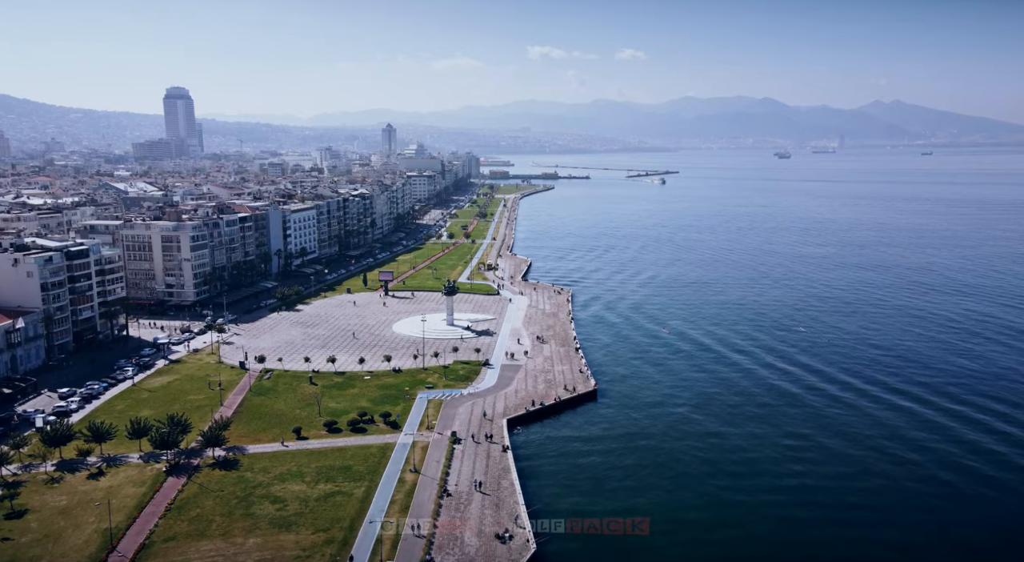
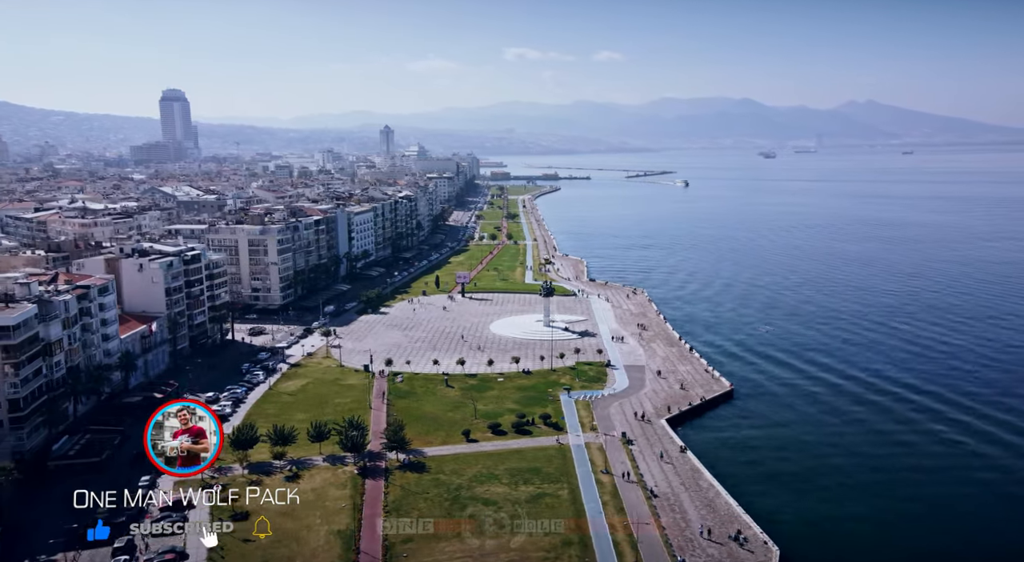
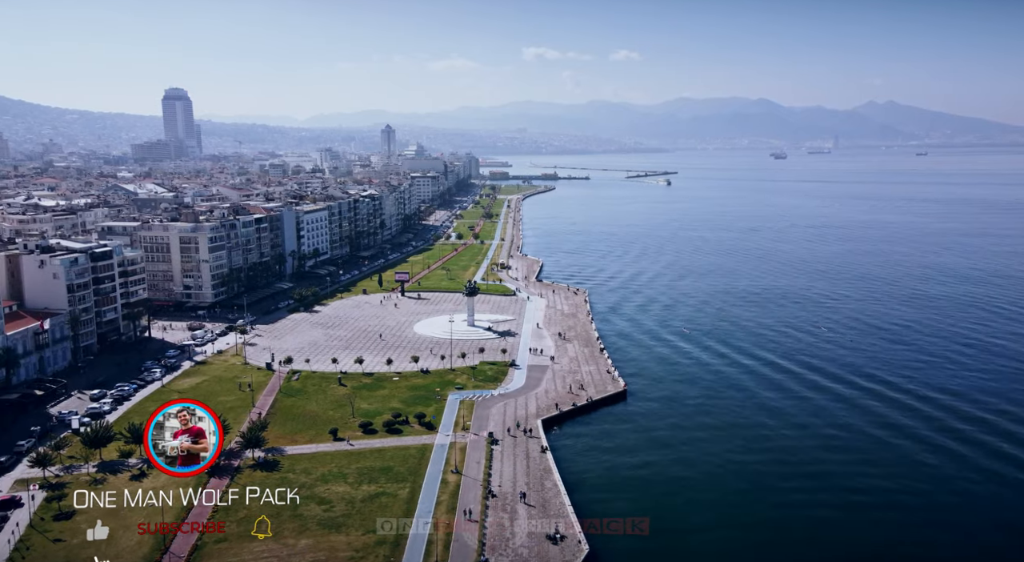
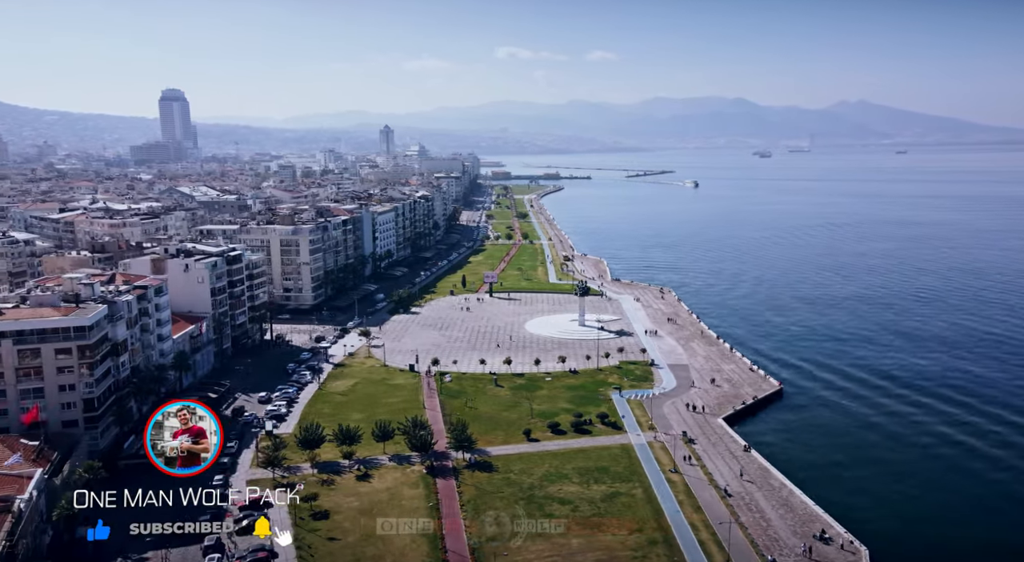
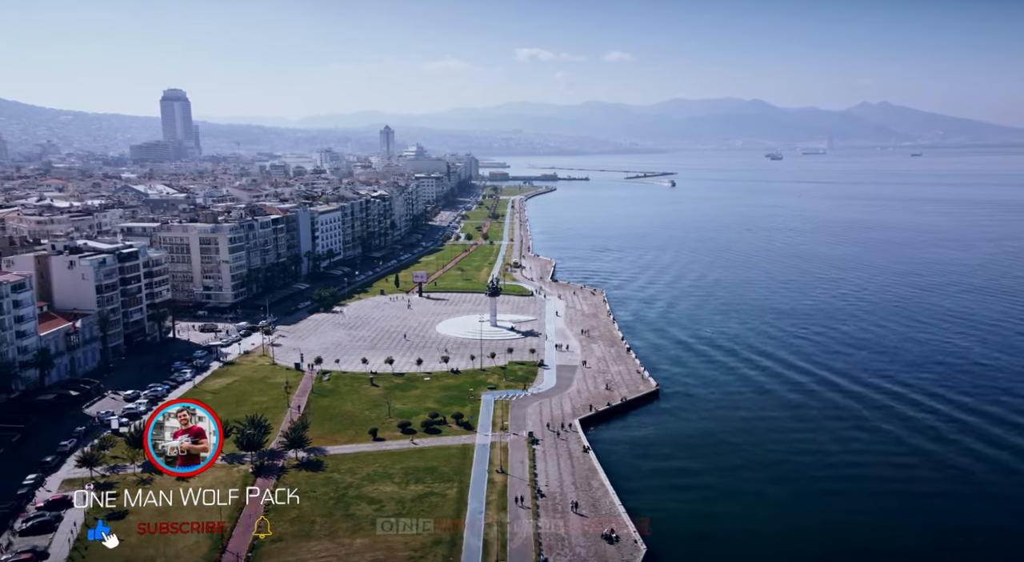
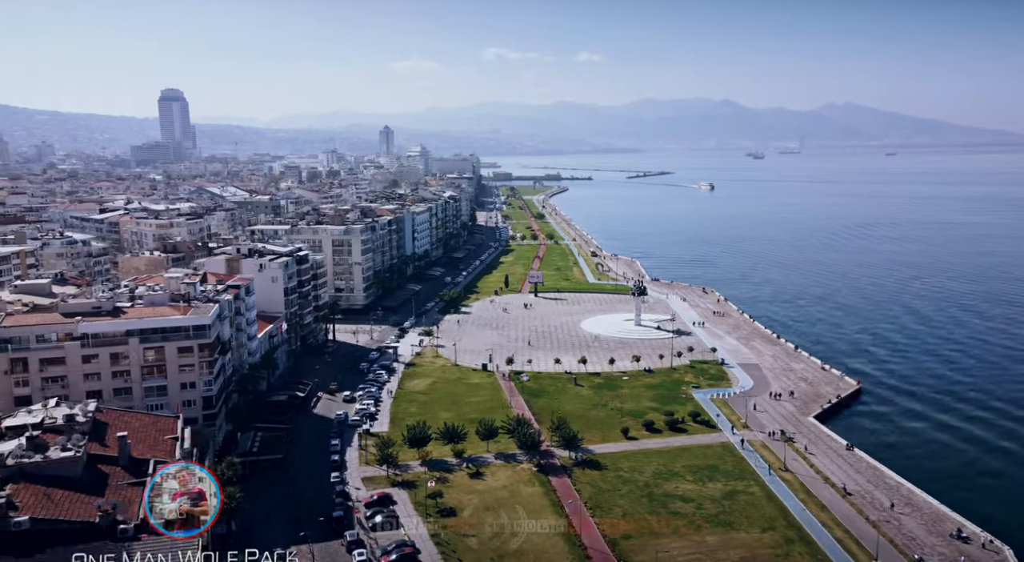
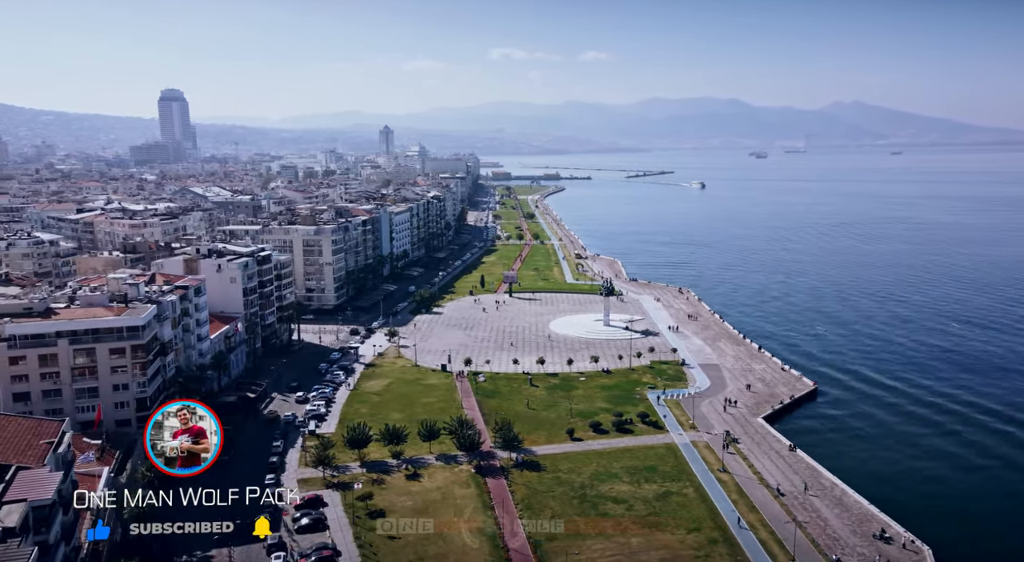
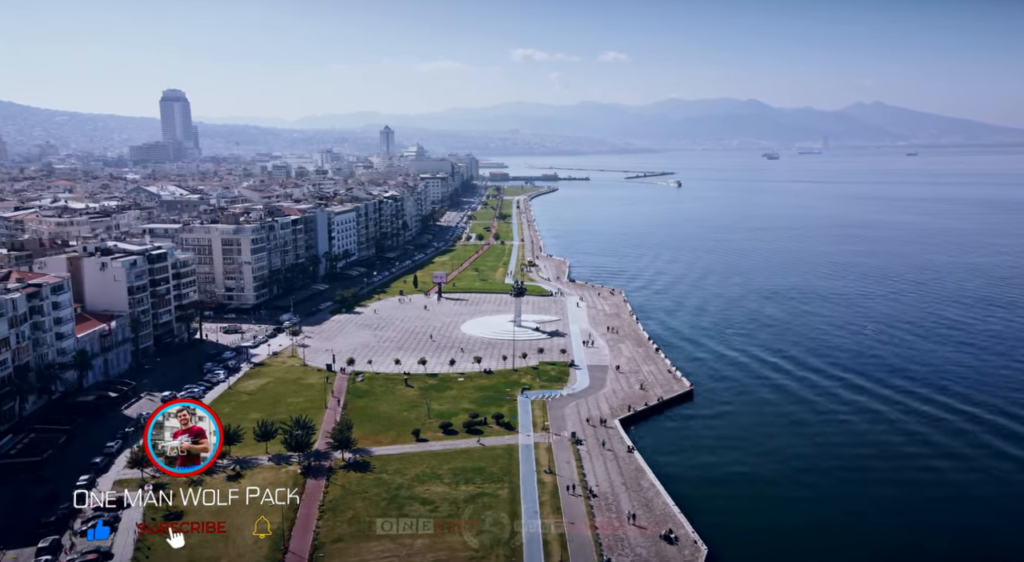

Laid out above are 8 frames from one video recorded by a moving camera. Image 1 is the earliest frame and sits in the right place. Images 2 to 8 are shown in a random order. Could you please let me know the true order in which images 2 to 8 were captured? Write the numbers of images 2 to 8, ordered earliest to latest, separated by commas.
3, 5, 8, 2, 4, 7, 6
